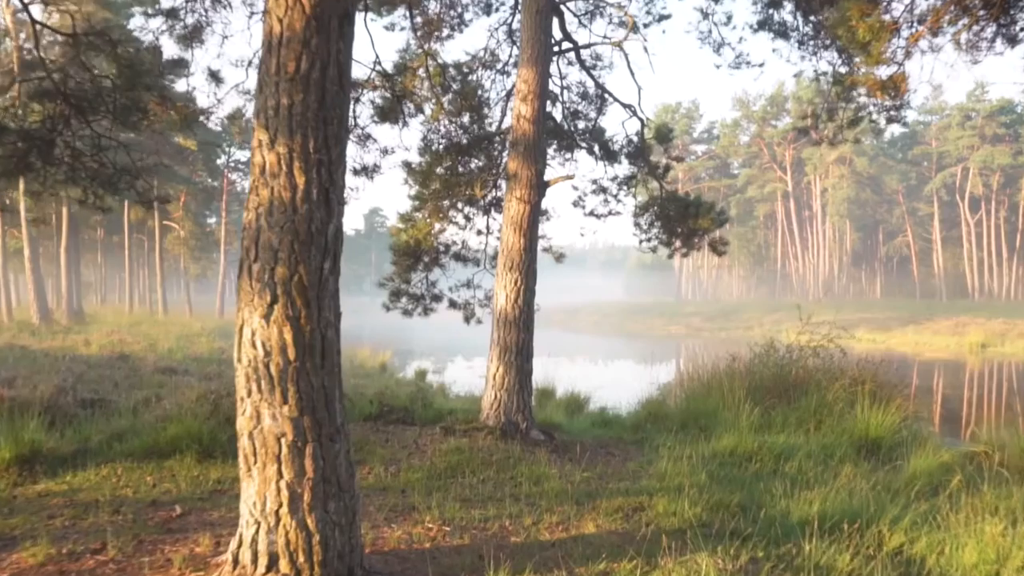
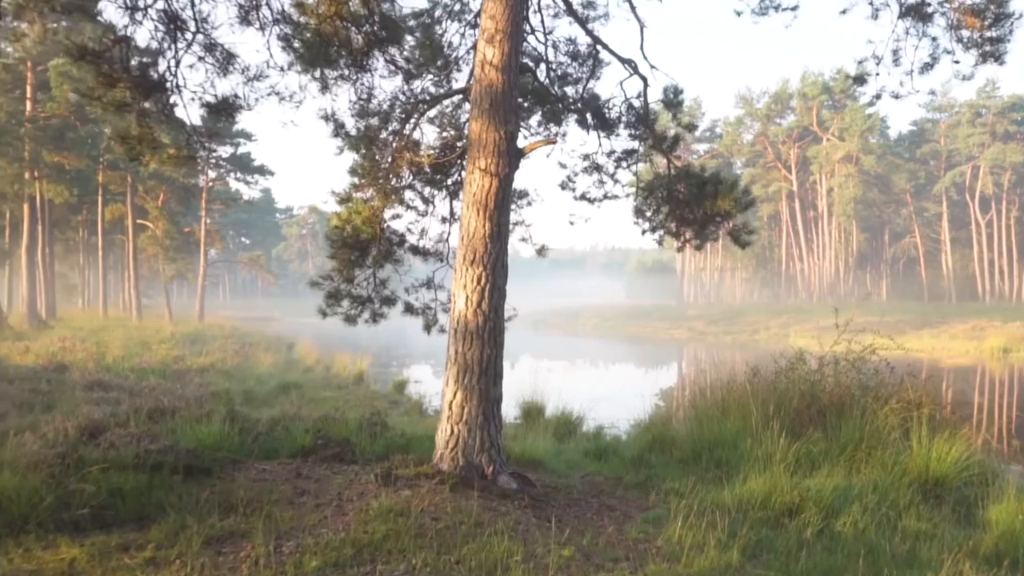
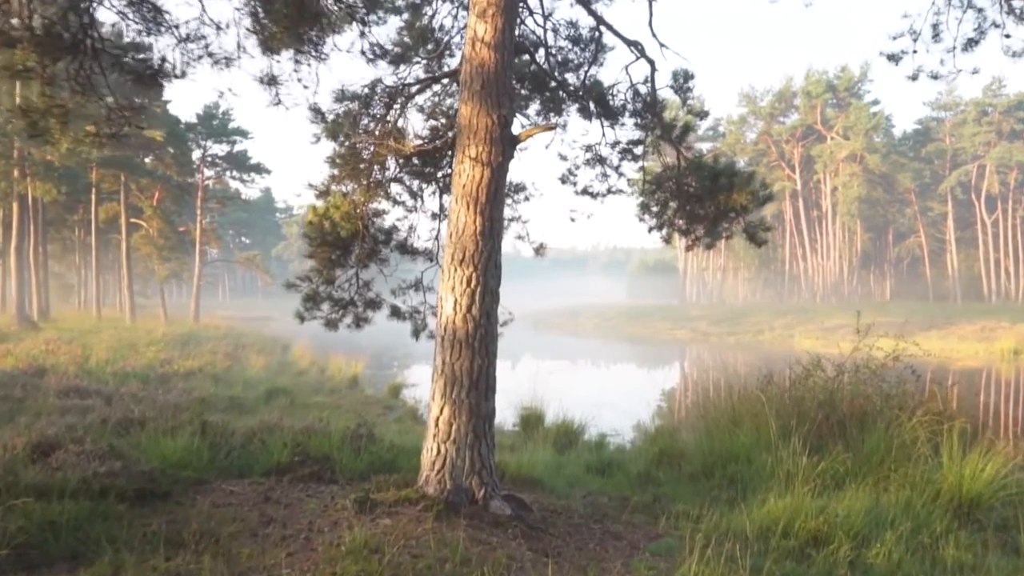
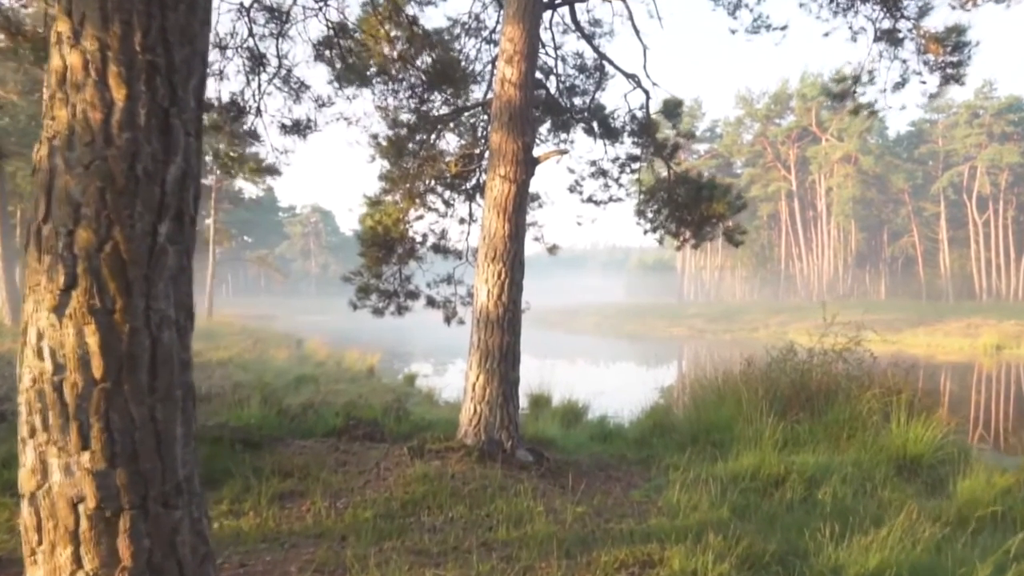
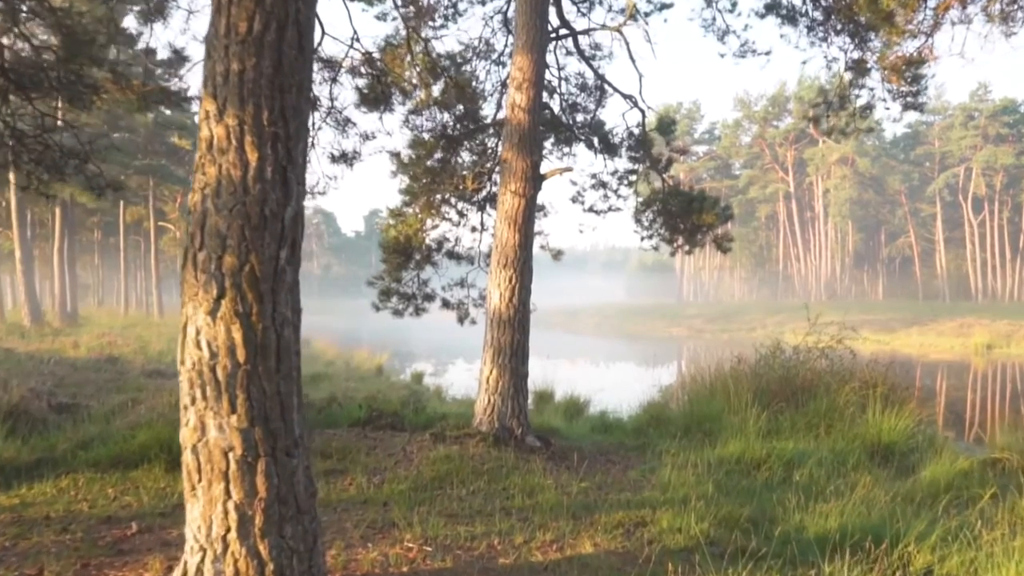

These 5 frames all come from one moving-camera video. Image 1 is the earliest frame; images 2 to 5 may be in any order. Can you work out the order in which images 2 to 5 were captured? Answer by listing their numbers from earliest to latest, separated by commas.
5, 4, 2, 3
